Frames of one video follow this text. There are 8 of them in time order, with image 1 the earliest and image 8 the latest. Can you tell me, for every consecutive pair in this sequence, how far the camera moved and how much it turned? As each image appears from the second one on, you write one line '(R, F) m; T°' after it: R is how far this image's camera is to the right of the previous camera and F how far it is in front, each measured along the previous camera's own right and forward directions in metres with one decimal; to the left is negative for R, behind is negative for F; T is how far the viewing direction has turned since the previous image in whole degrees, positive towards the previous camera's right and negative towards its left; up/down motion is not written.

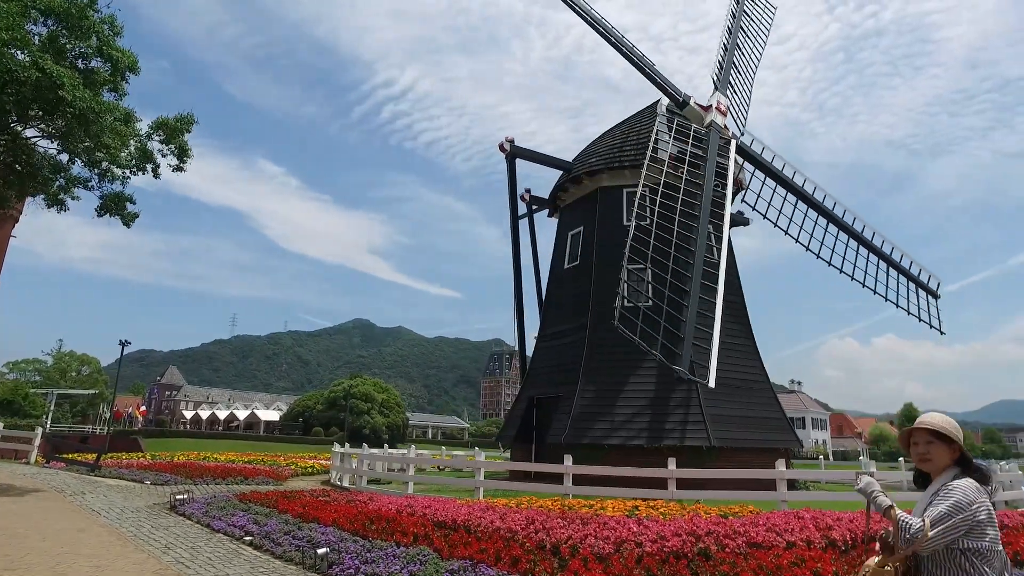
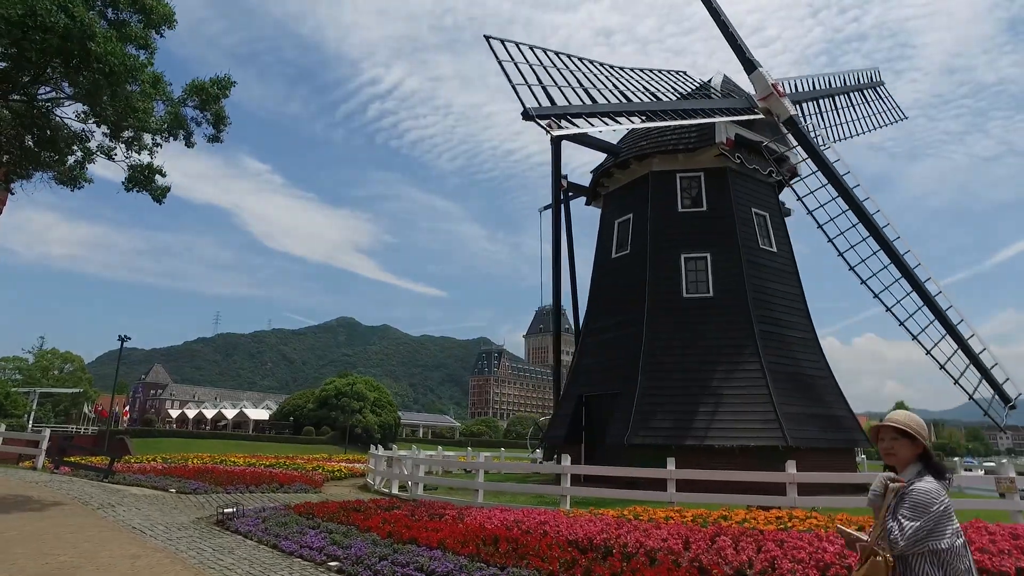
(-1.7, +1.3) m; +1°
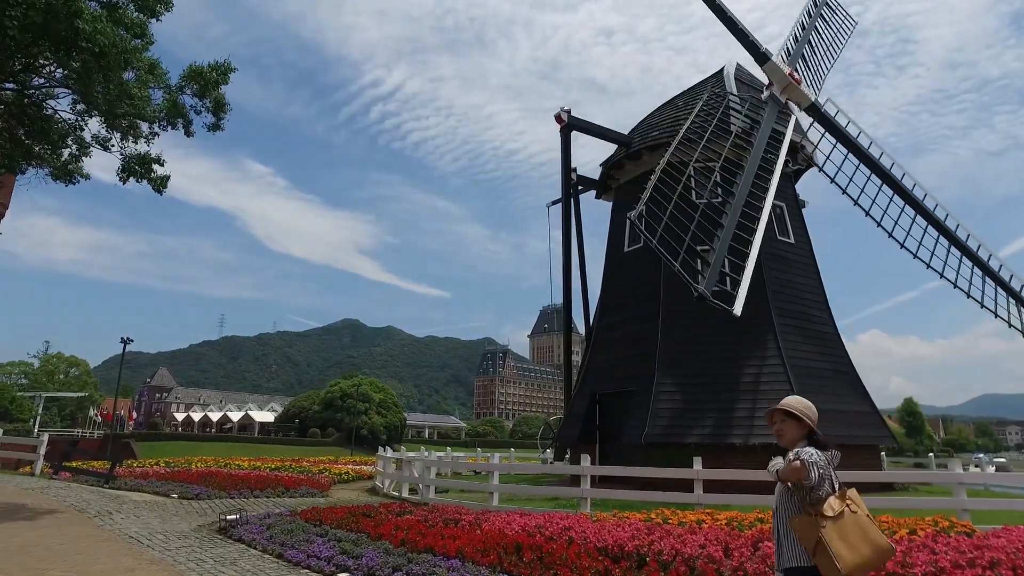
(-0.2, +0.5) m; 0°
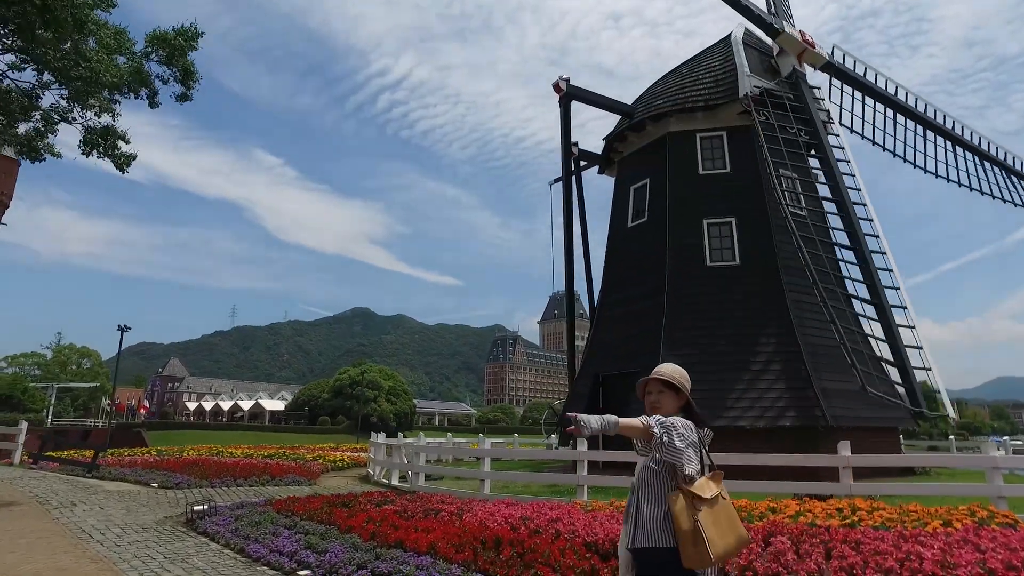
(+0.3, +0.8) m; -1°
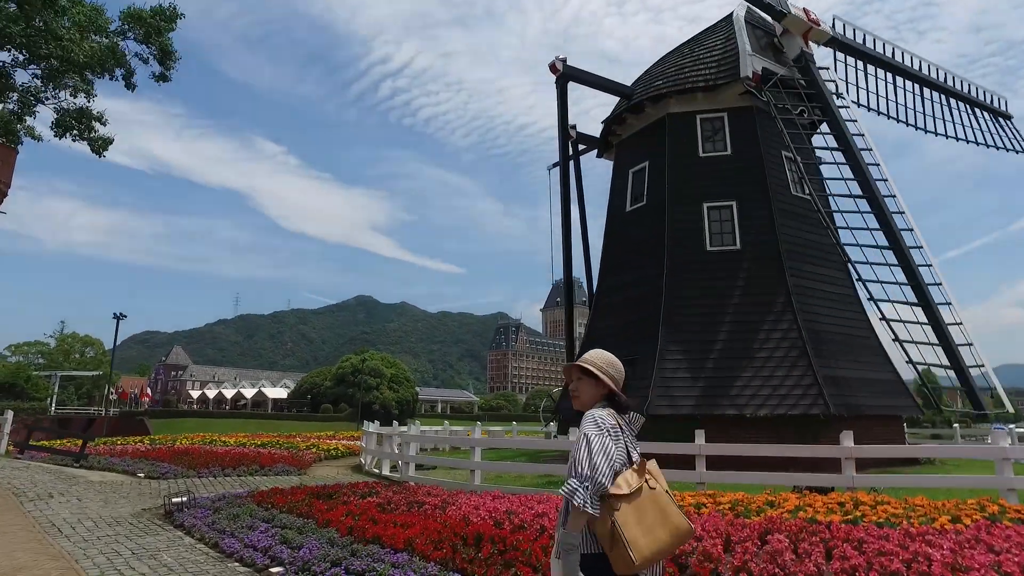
(+0.2, +0.4) m; 0°
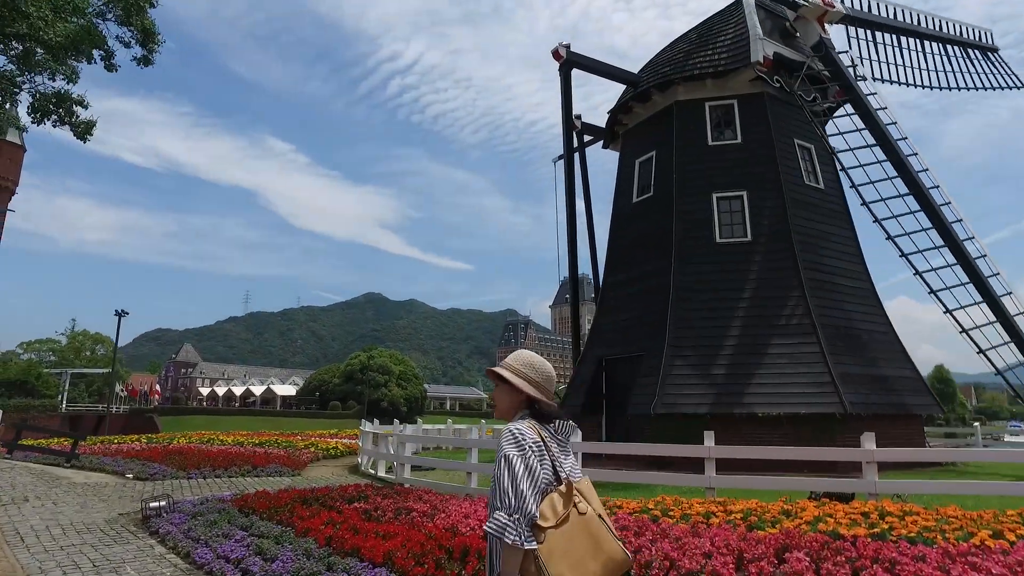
(+0.2, +0.5) m; -1°
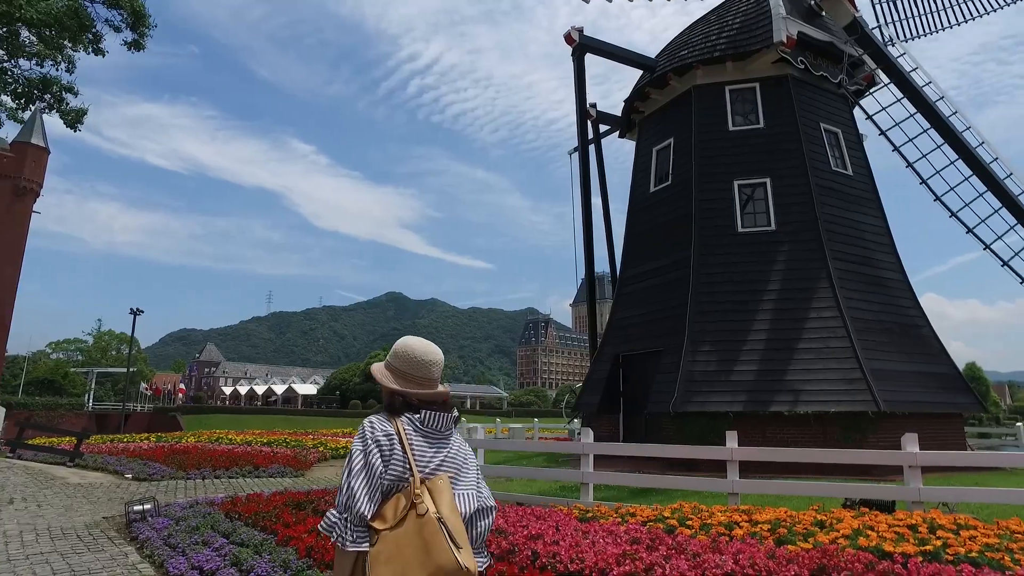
(+0.2, +0.6) m; -2°
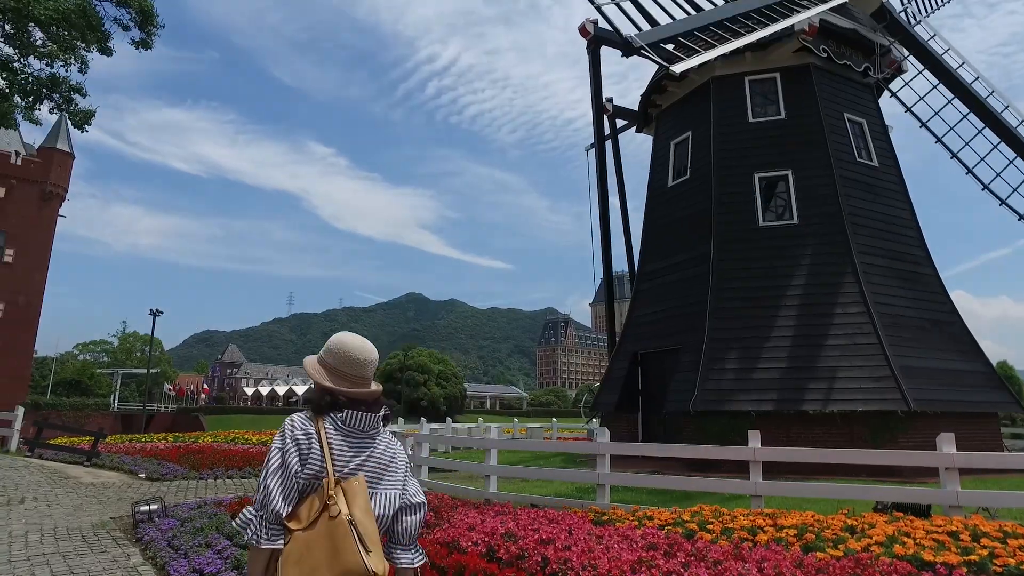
(+0.1, +0.2) m; -2°
